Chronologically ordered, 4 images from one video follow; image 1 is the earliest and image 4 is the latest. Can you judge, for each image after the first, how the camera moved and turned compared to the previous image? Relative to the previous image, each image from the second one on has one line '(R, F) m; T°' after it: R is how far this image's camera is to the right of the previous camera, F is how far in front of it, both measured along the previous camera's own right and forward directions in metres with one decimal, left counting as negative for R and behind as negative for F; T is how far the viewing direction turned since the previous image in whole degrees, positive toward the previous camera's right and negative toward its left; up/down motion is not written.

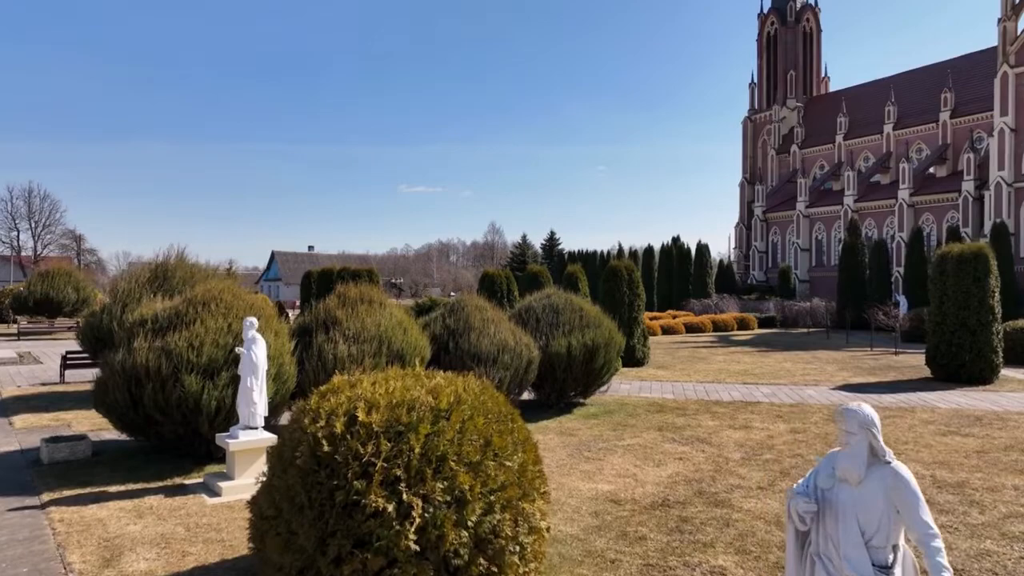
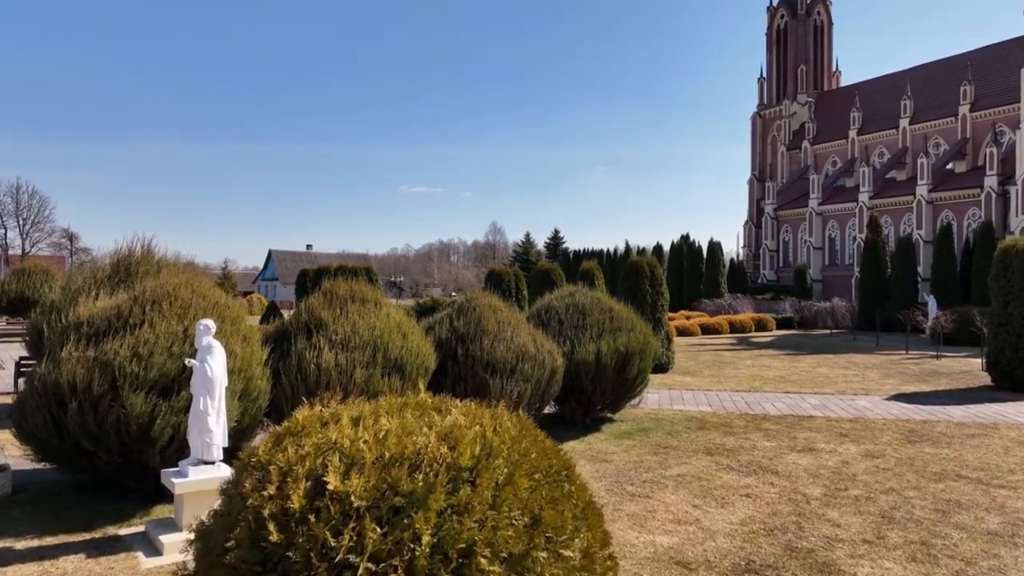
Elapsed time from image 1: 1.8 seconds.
(-0.2, +1.5) m; 0°
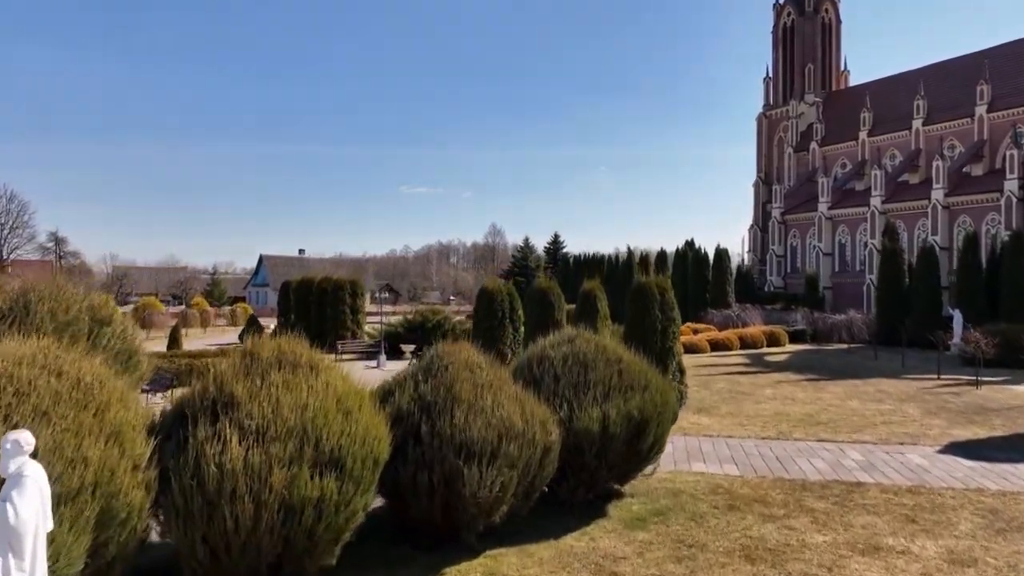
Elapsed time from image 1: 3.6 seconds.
(+0.1, +1.7) m; 0°
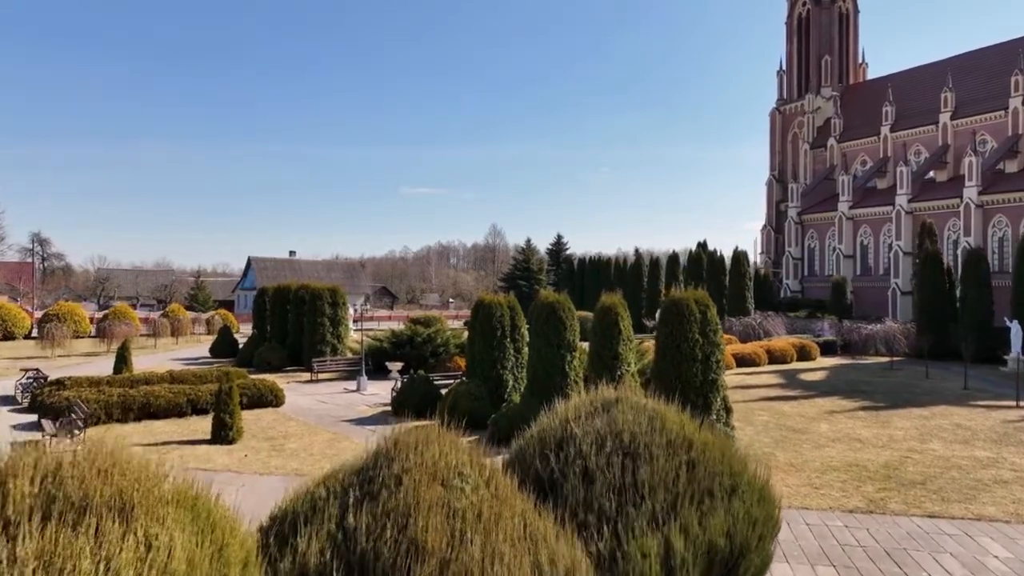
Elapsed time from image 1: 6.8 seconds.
(0.0, +2.7) m; 0°
